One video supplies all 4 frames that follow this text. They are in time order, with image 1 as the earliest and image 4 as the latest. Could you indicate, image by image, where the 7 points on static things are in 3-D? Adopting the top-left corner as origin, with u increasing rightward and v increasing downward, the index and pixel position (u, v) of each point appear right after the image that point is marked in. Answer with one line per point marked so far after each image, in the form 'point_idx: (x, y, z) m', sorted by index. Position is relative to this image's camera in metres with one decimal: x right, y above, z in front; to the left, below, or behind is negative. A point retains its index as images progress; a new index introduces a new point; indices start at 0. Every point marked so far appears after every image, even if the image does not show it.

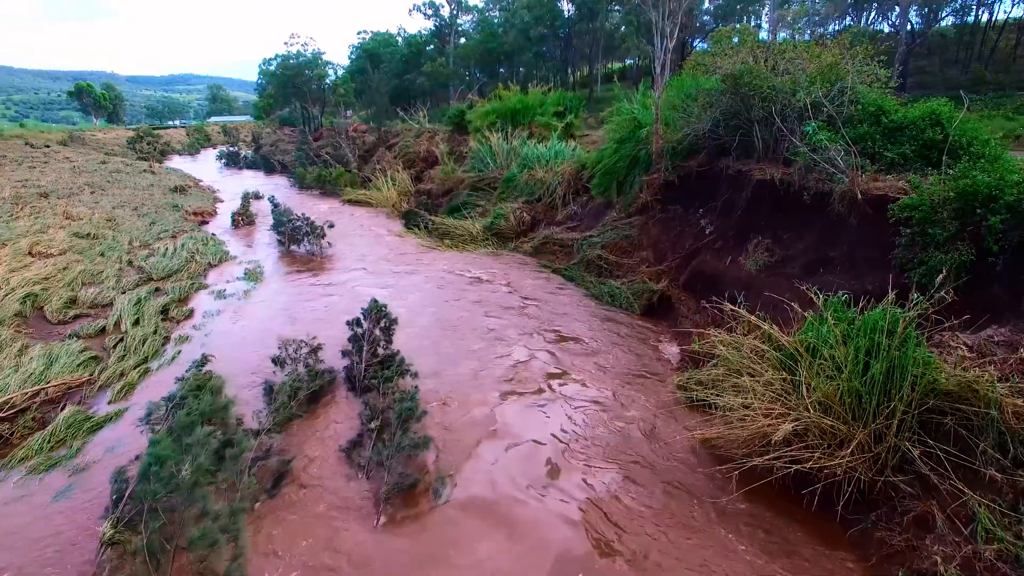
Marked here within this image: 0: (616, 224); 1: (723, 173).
0: (+1.1, +0.7, +7.3) m
1: (+1.8, +1.0, +6.0) m
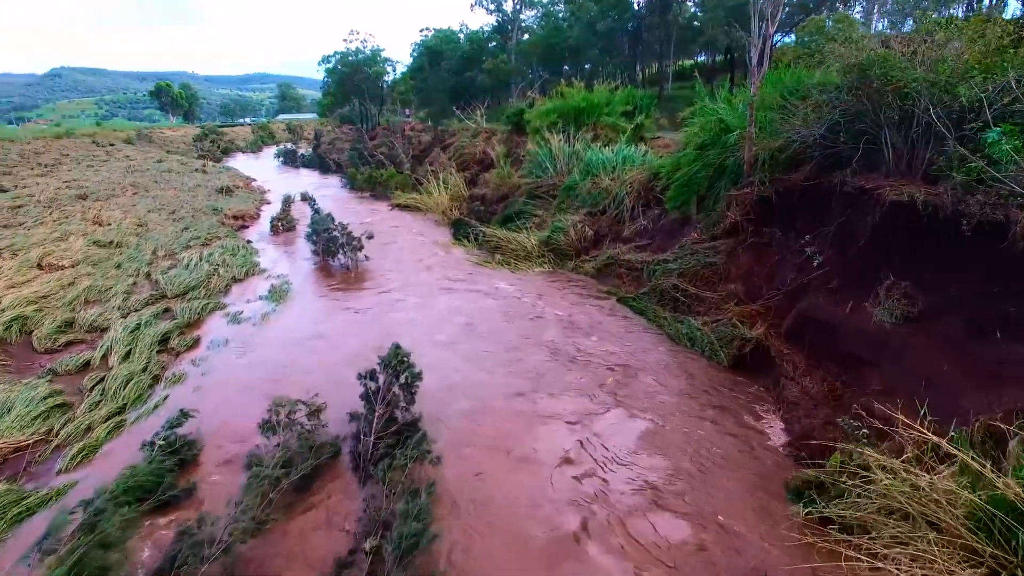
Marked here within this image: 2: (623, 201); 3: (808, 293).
0: (+1.6, +0.4, +6.1) m
1: (+2.3, +0.7, +4.8) m
2: (+1.3, +1.0, +8.0) m
3: (+2.0, 0.0, +4.6) m
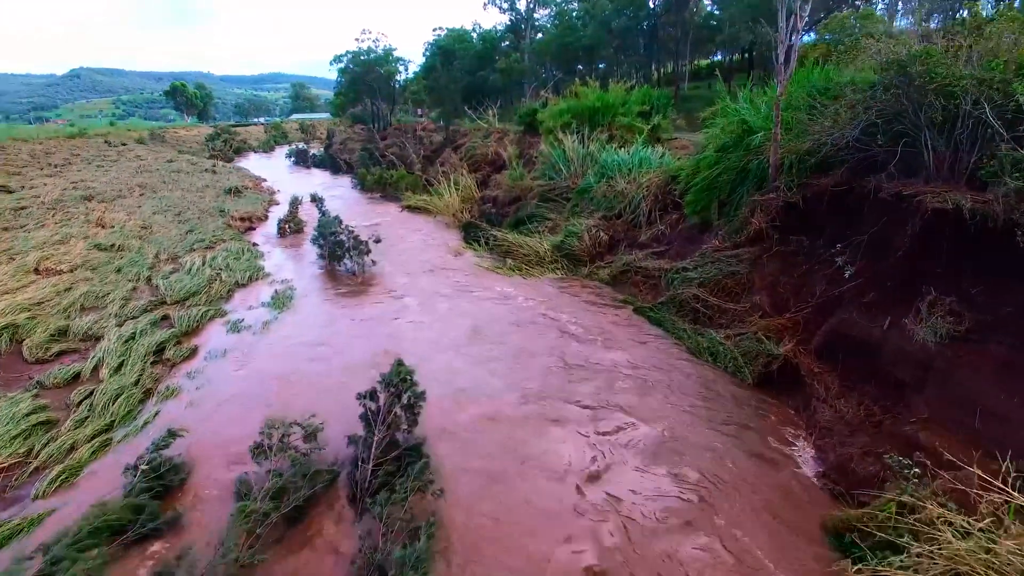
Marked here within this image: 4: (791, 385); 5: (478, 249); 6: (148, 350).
0: (+1.7, +0.3, +5.8) m
1: (+2.3, +0.6, +4.4) m
2: (+1.4, +0.9, +7.7) m
3: (+2.1, -0.1, +4.3) m
4: (+1.7, -0.6, +4.3) m
5: (-0.4, +0.5, +8.9) m
6: (-2.7, -0.5, +5.2) m
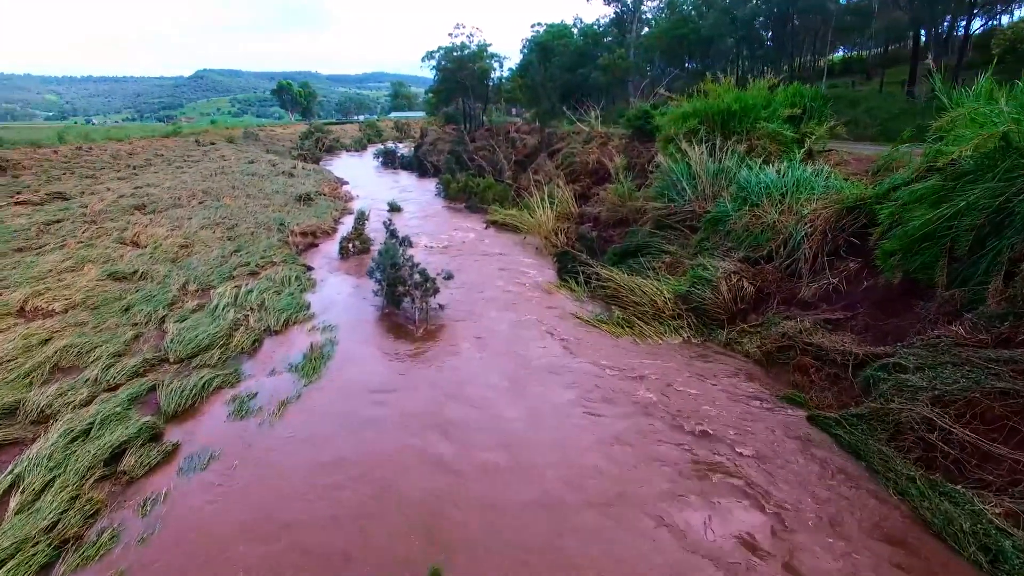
0: (+2.4, -0.3, +3.6) m
1: (+2.8, 0.0, +2.2) m
2: (+2.3, +0.3, +5.5) m
3: (+2.5, -0.7, +2.2) m
4: (+2.1, -1.2, +2.1) m
5: (+0.6, 0.0, +7.0) m
6: (-2.2, -0.9, +3.6) m
